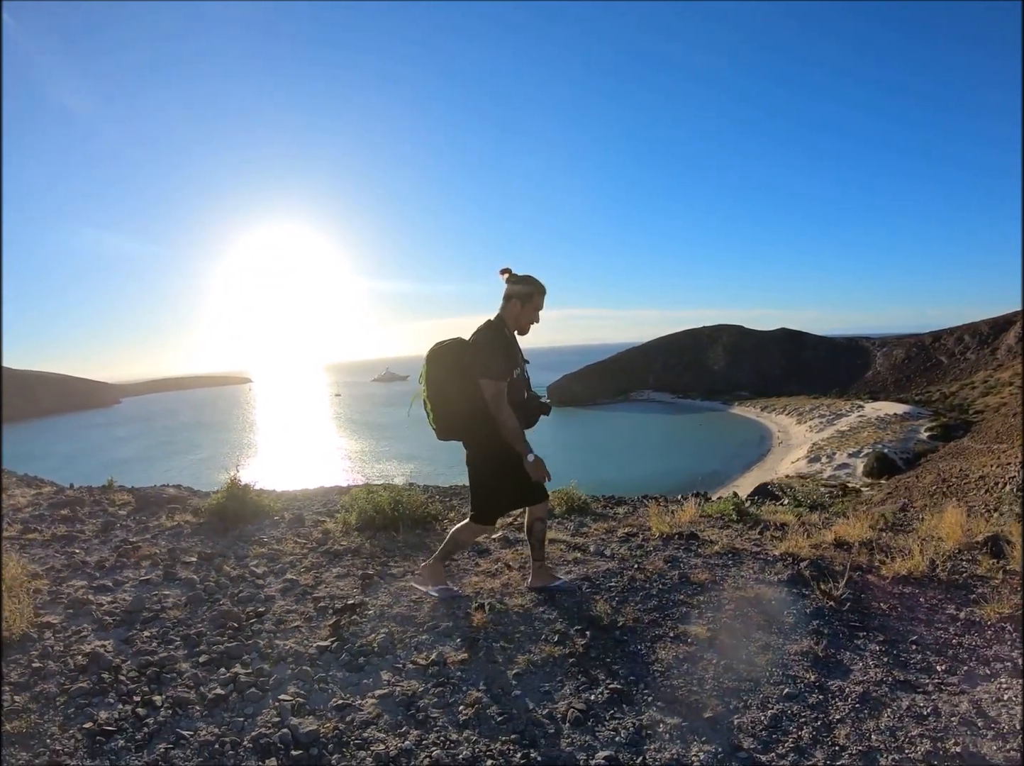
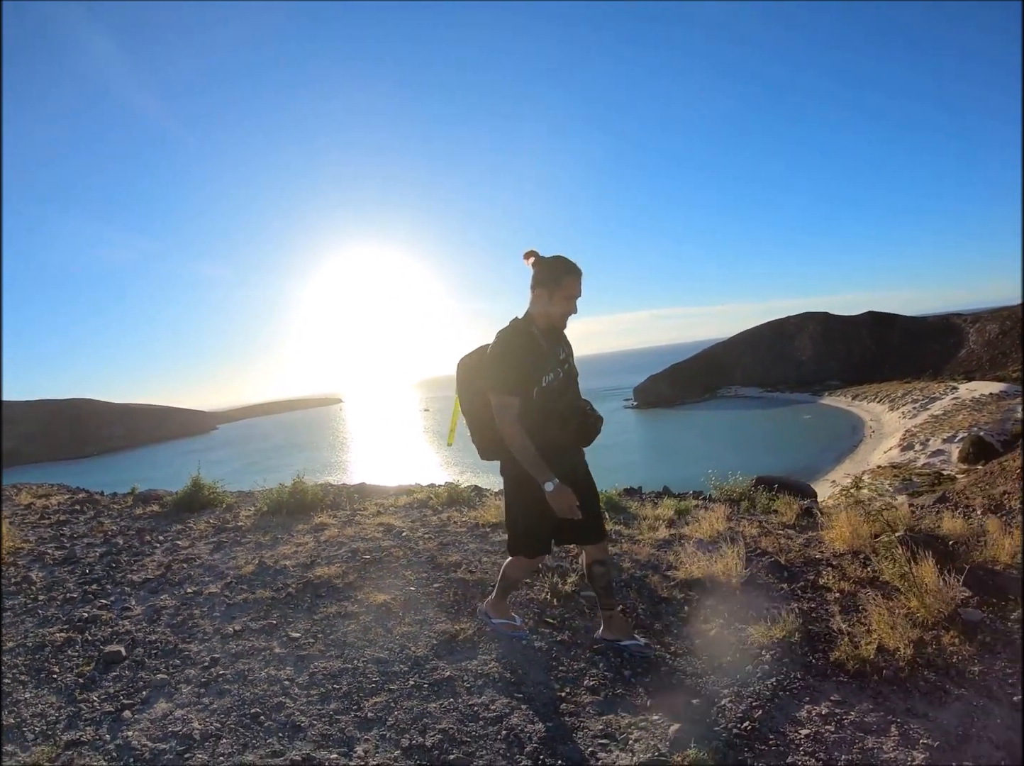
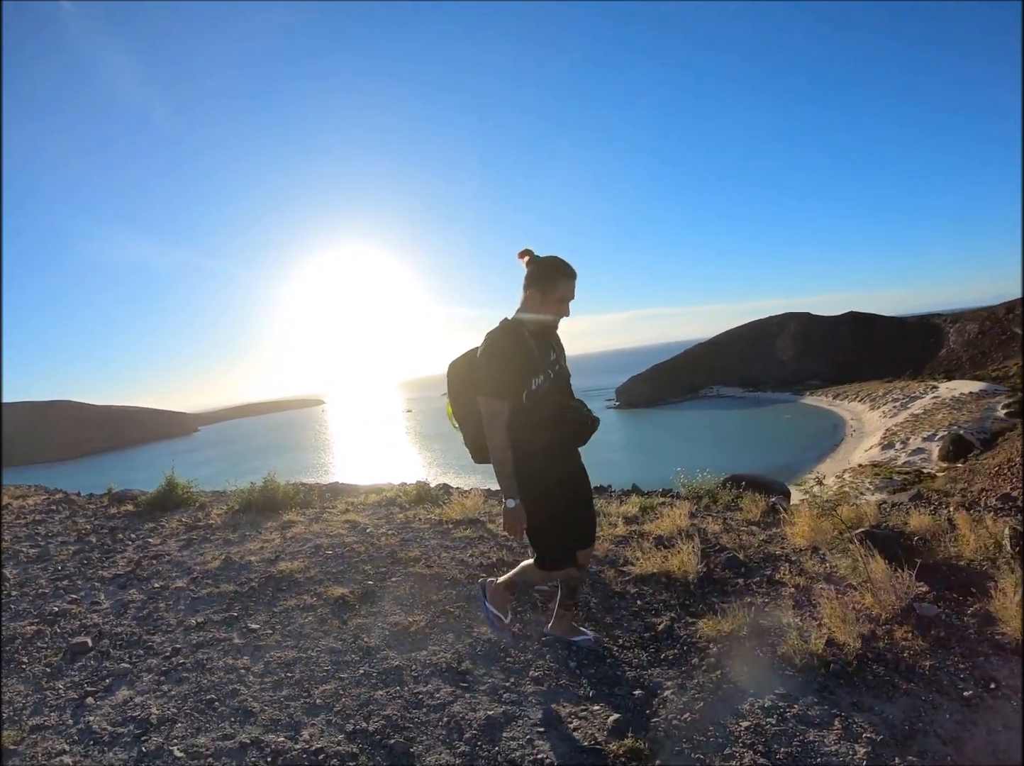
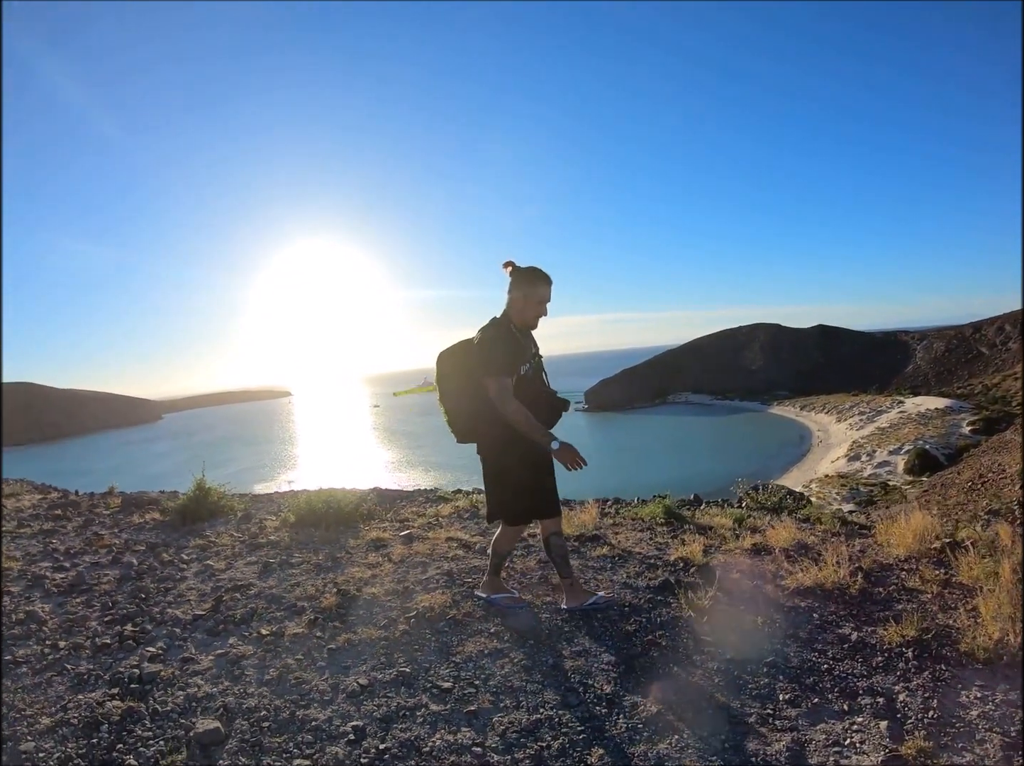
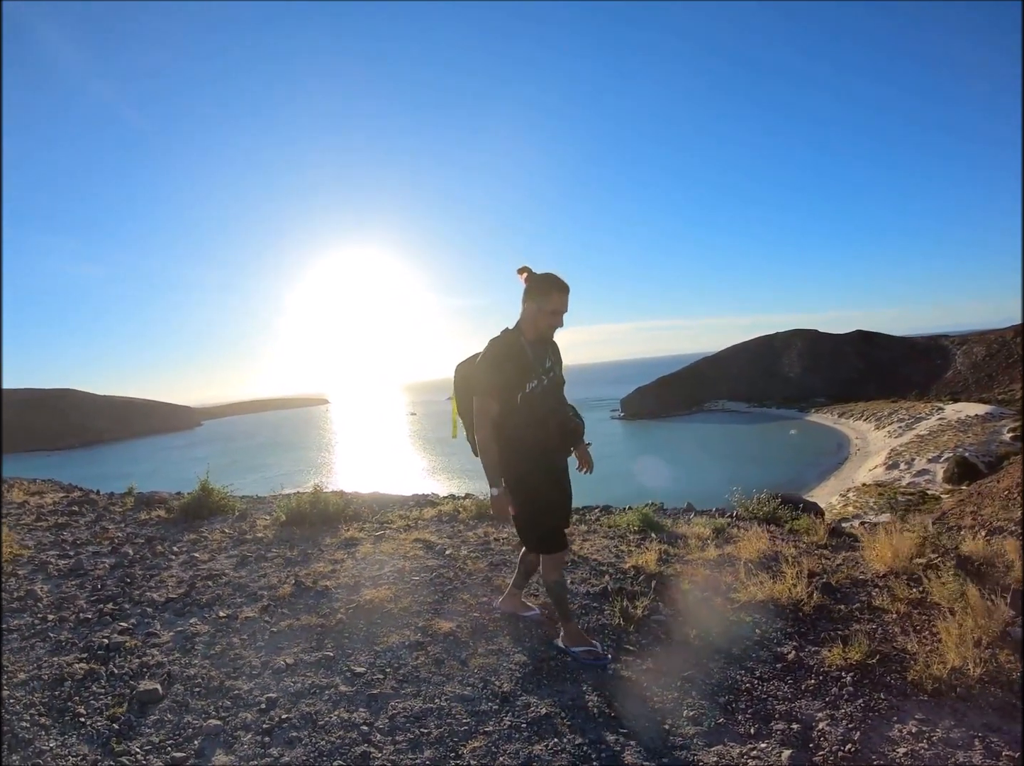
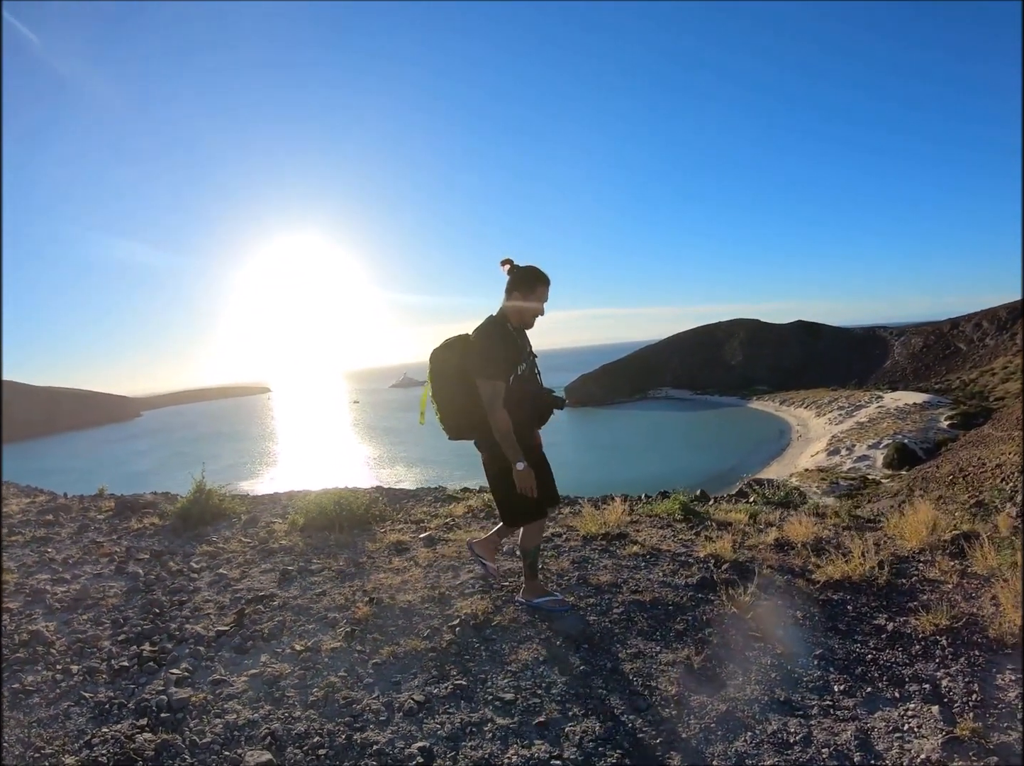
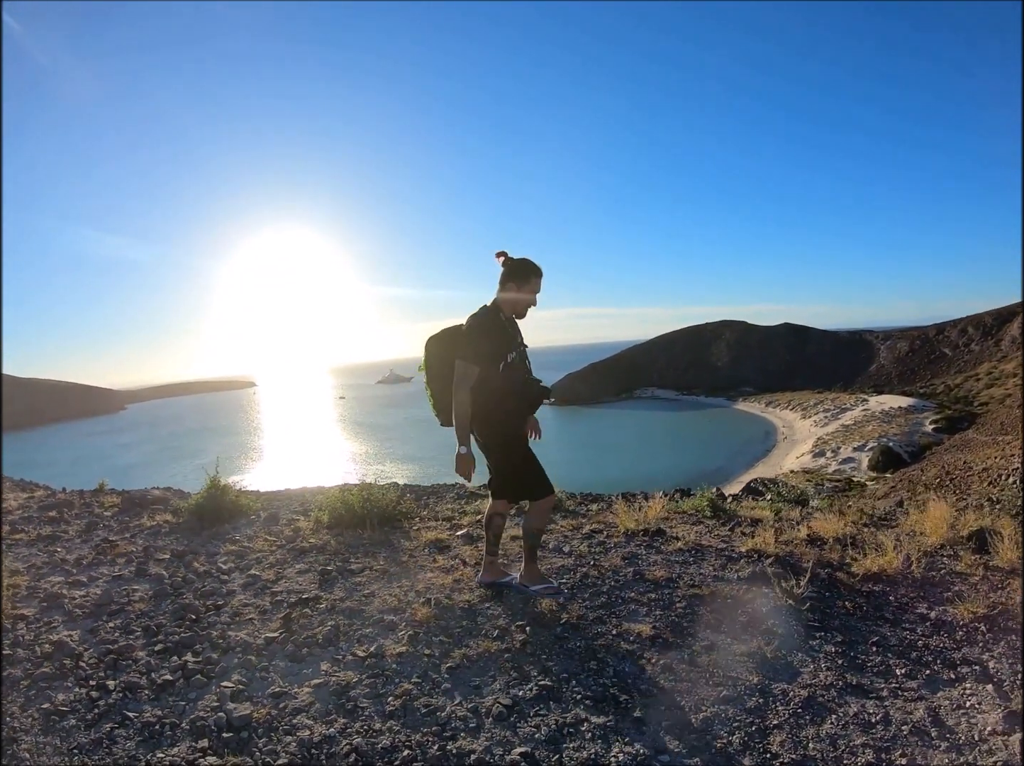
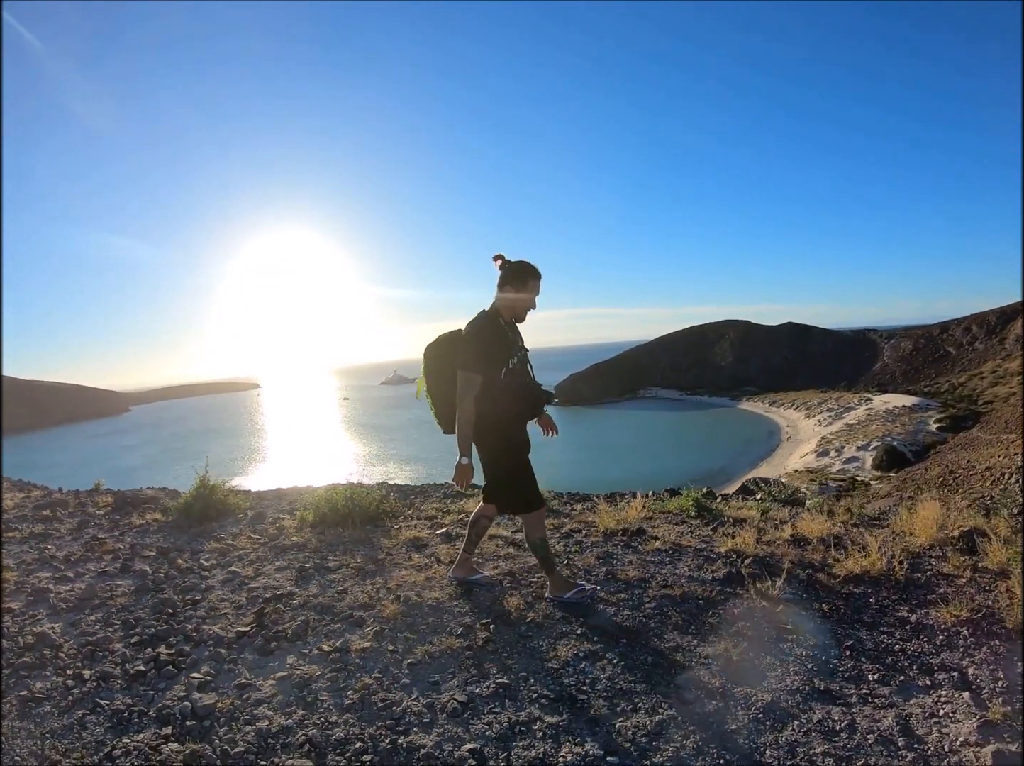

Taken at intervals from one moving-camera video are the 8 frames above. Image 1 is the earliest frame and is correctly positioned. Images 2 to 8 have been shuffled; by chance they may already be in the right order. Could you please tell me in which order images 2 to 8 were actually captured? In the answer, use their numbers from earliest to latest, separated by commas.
7, 8, 6, 4, 5, 2, 3
